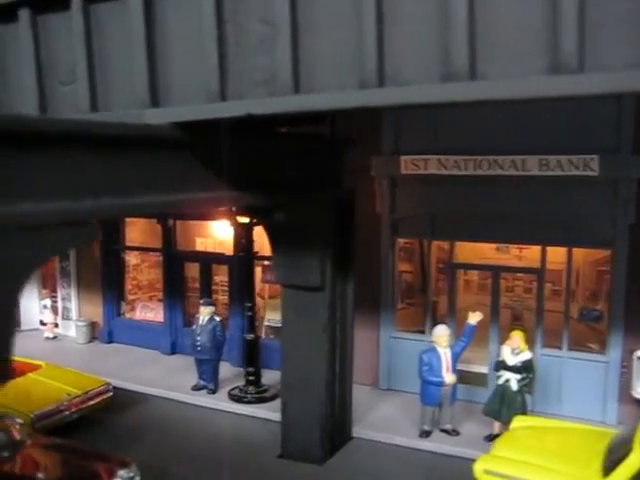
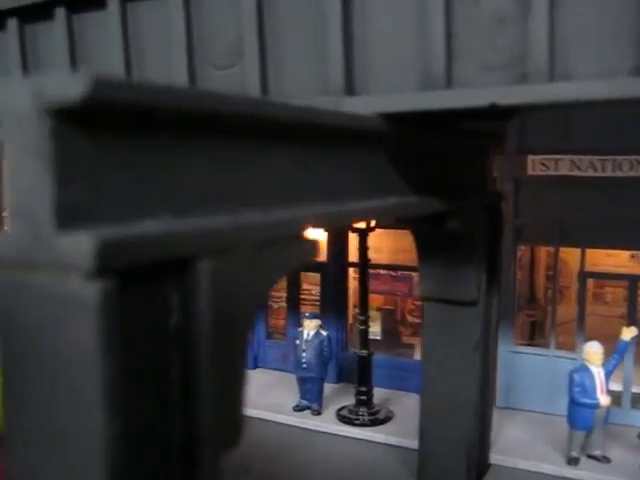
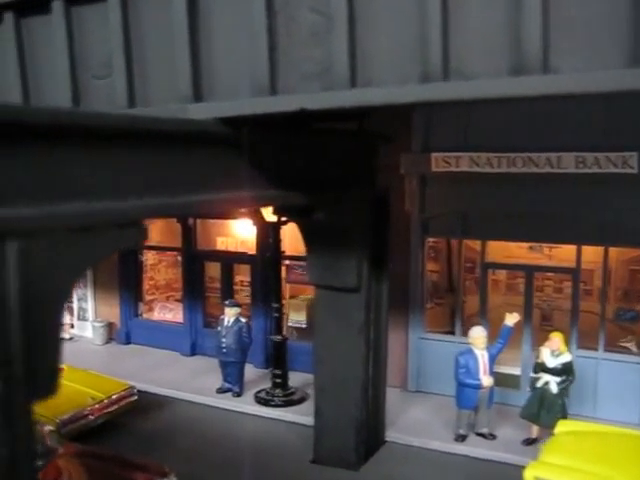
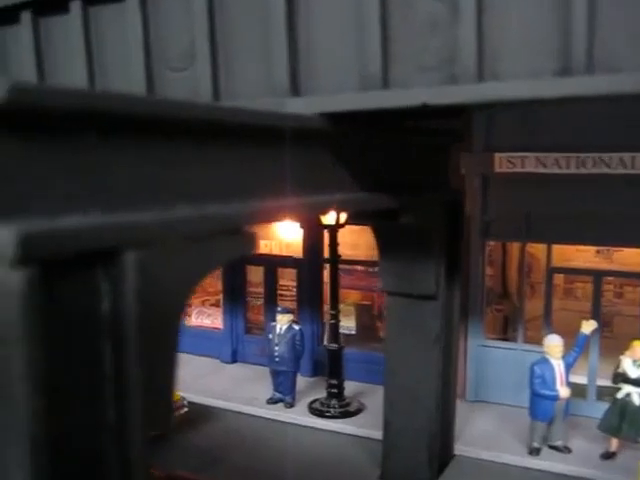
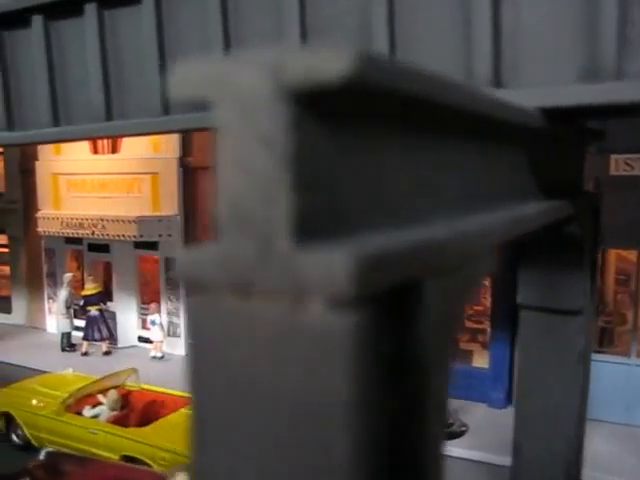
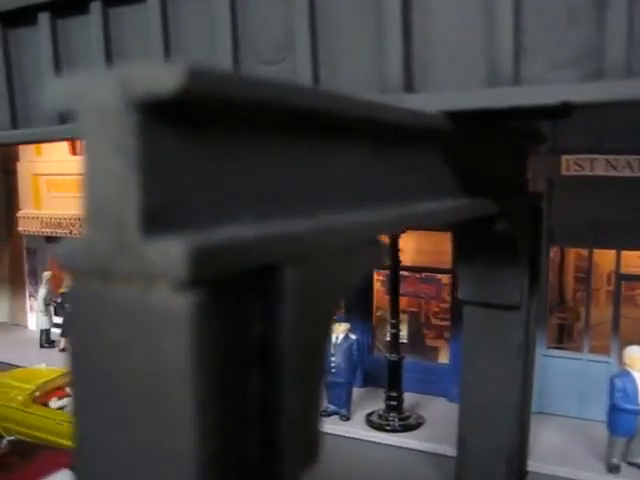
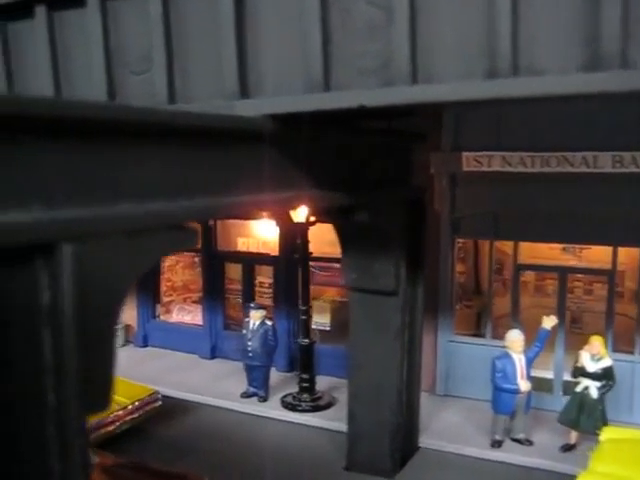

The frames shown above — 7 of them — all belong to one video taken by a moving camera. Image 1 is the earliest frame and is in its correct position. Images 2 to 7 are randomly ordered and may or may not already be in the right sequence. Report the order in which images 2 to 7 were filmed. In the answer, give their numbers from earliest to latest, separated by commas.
3, 7, 4, 2, 6, 5
